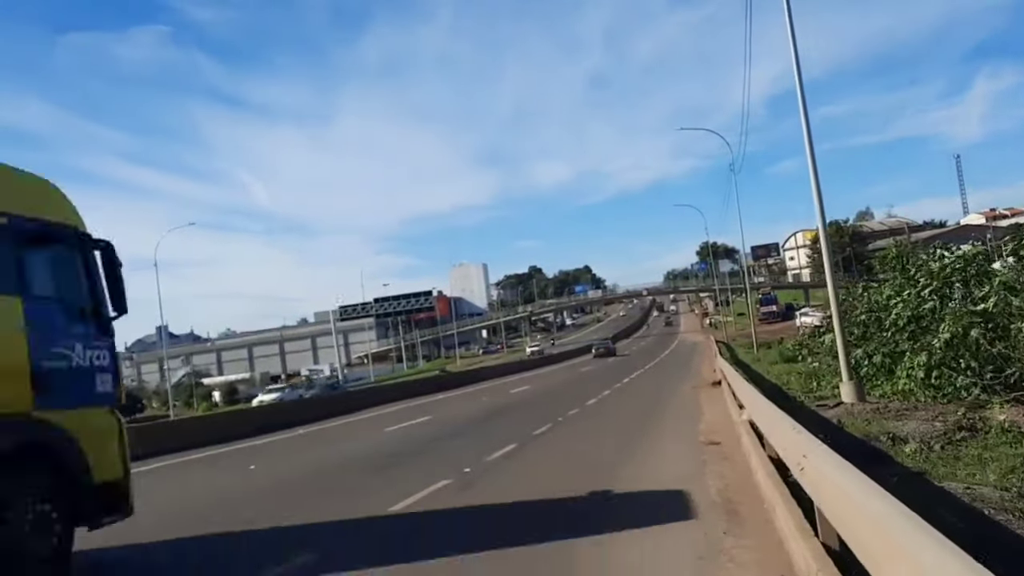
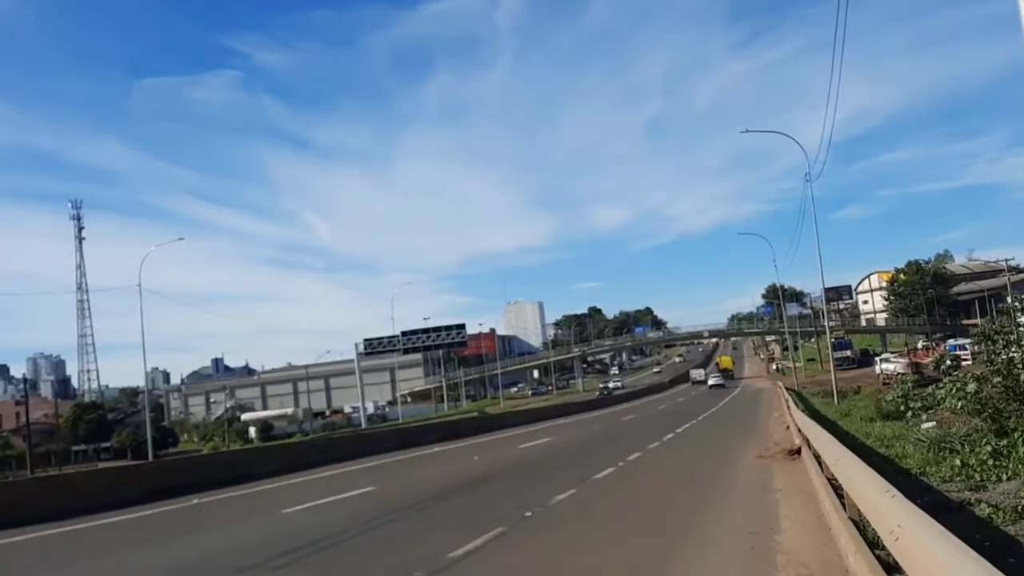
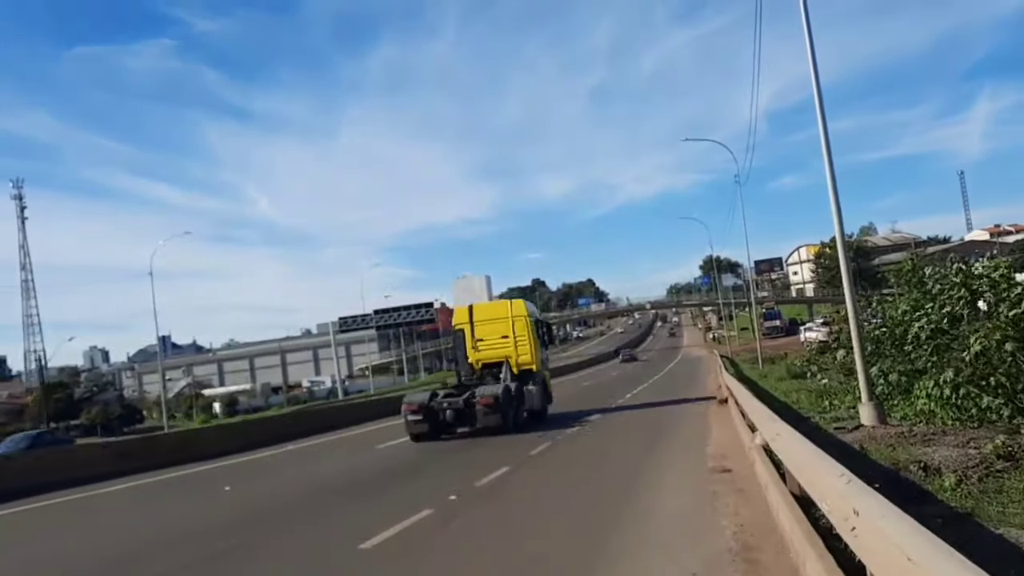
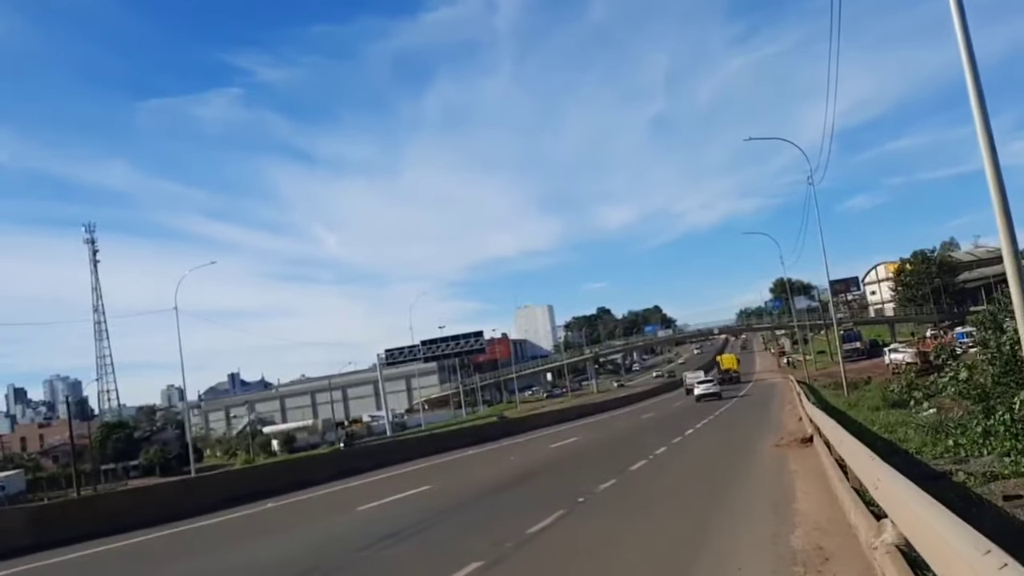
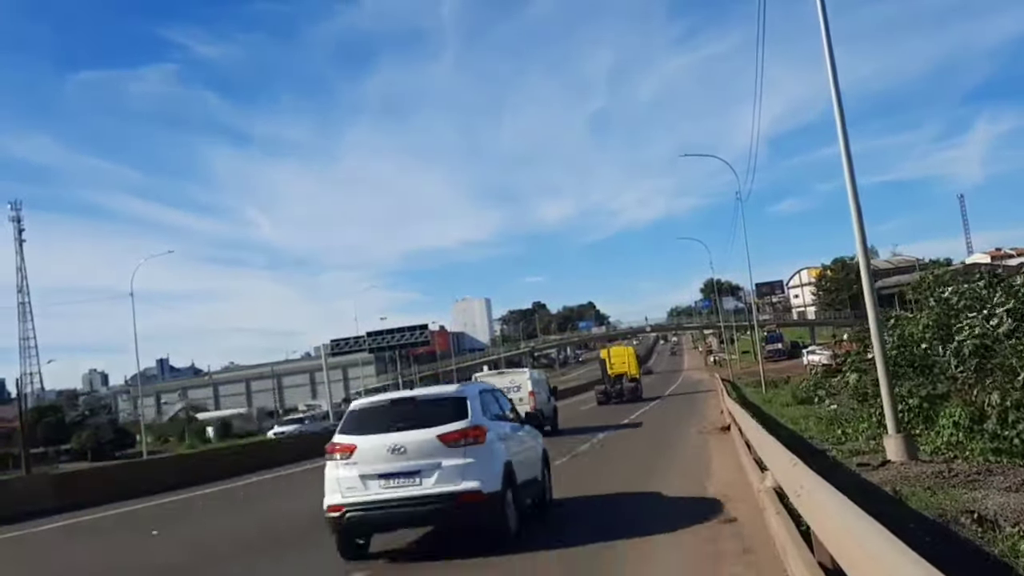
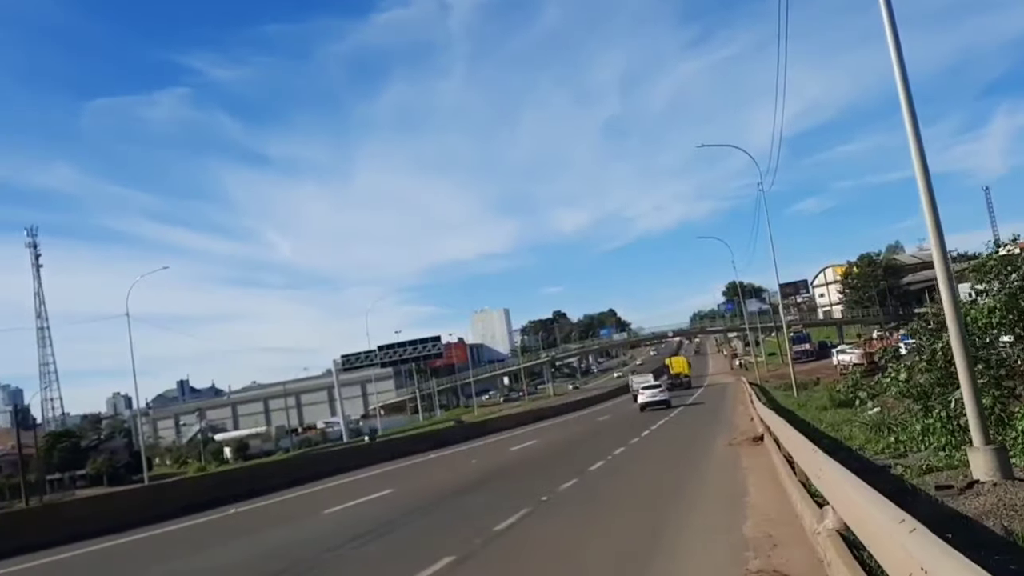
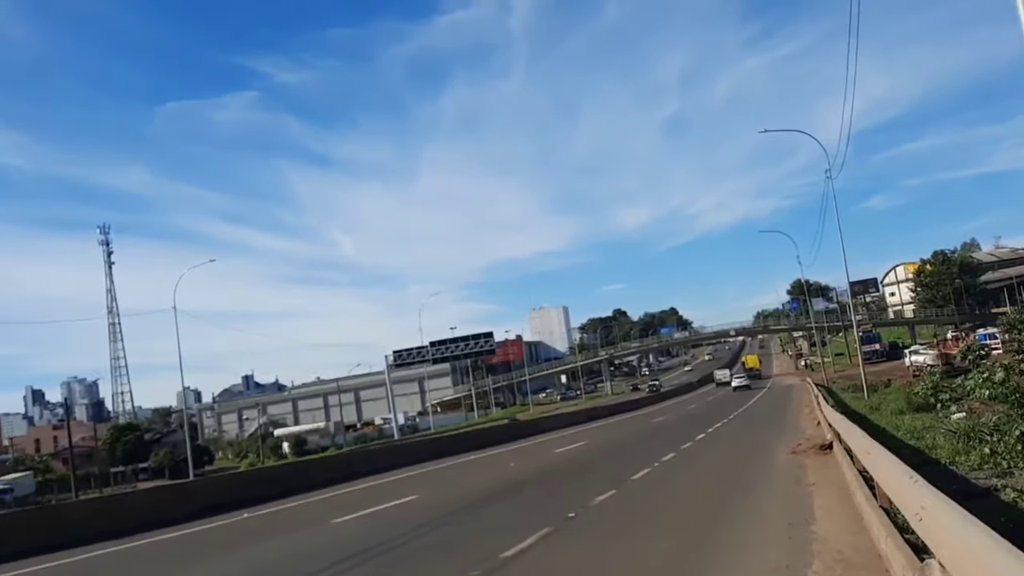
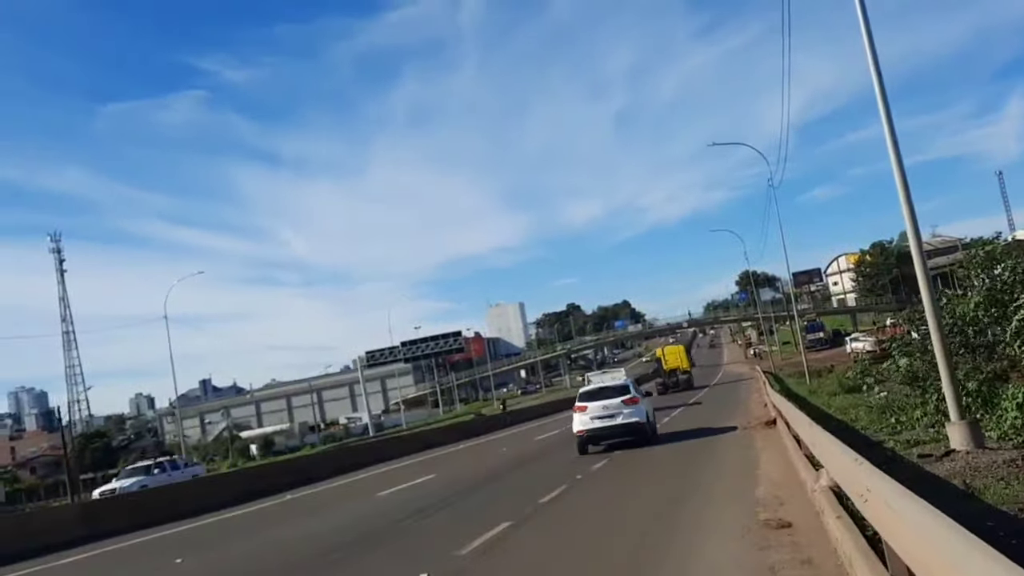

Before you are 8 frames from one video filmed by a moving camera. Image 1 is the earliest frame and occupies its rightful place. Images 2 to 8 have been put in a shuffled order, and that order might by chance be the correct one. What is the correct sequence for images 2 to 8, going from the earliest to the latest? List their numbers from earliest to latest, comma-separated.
3, 5, 8, 6, 4, 7, 2
